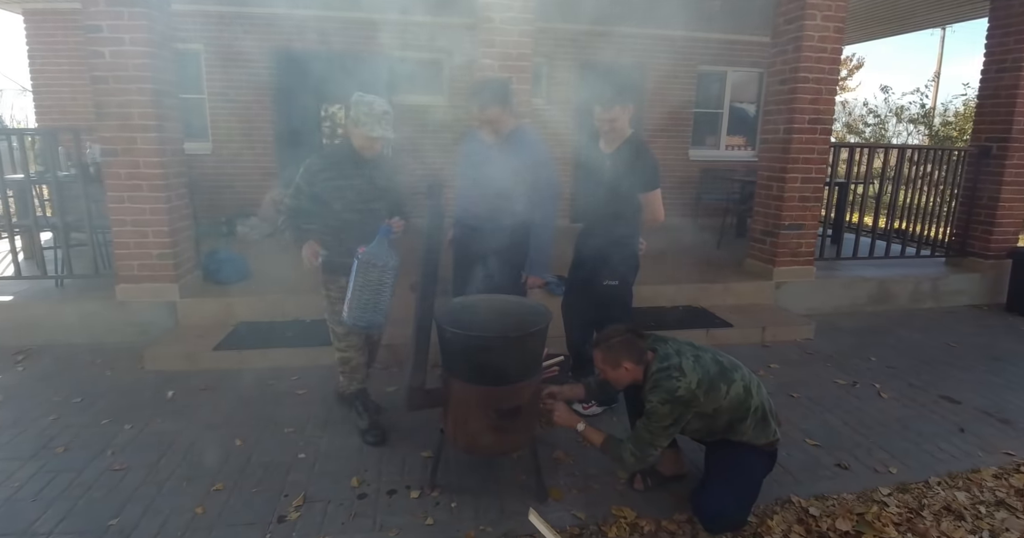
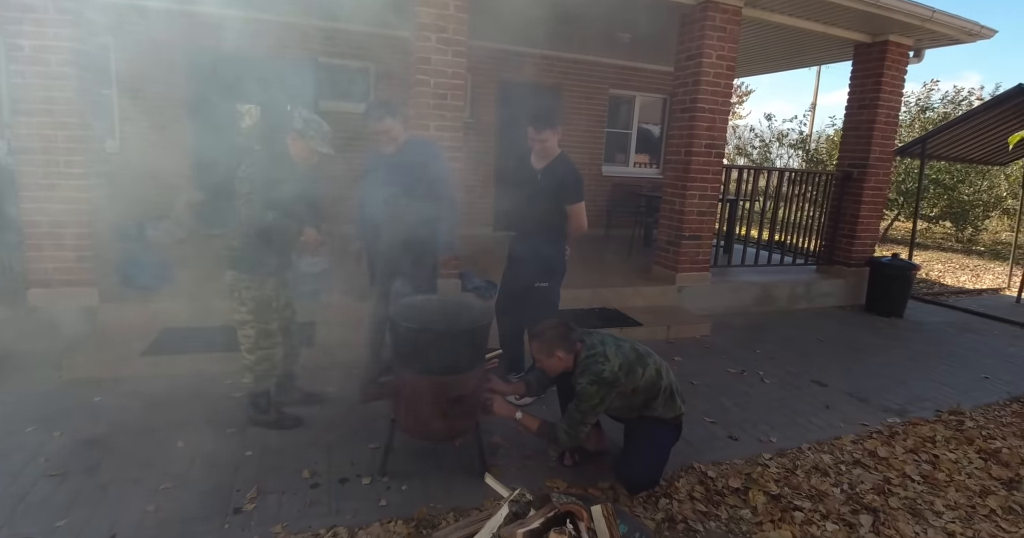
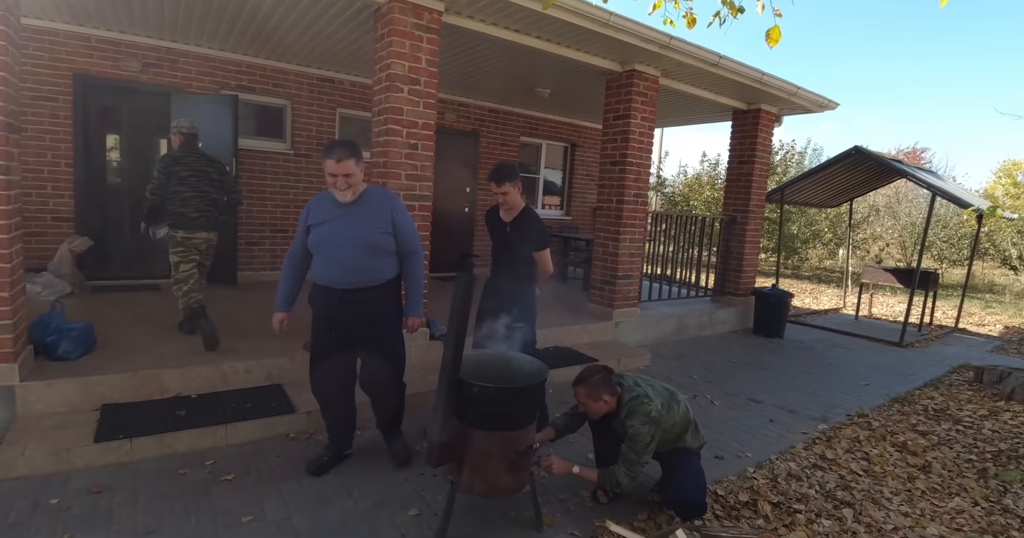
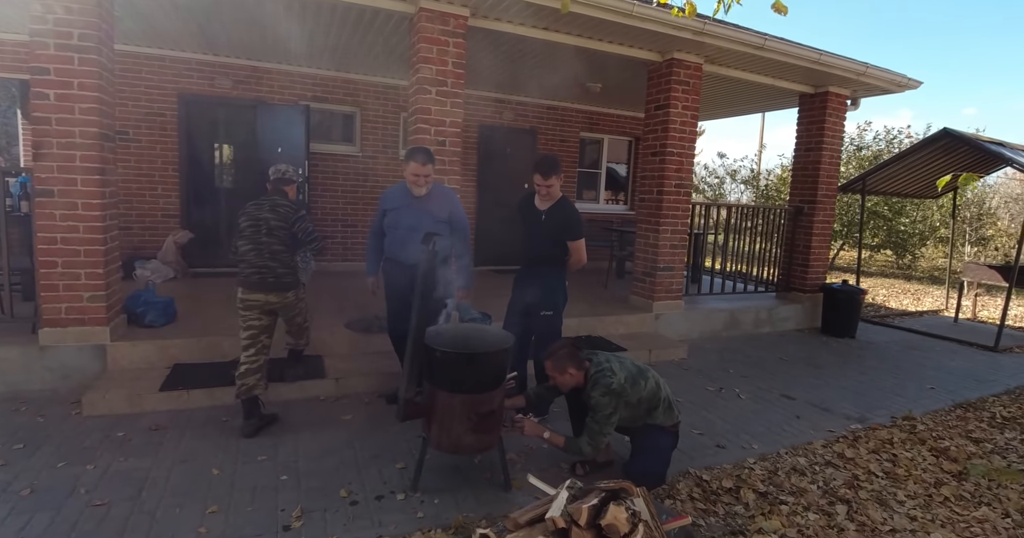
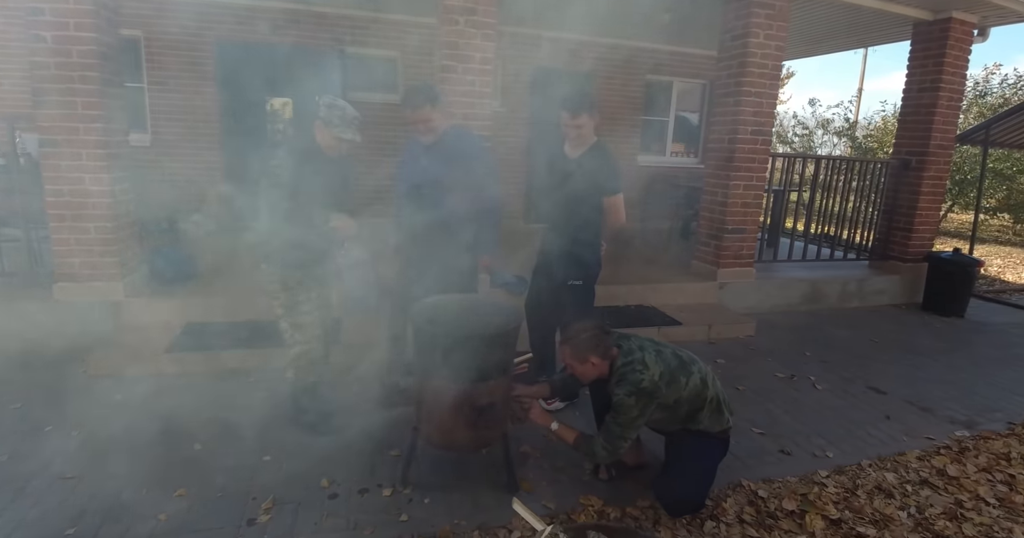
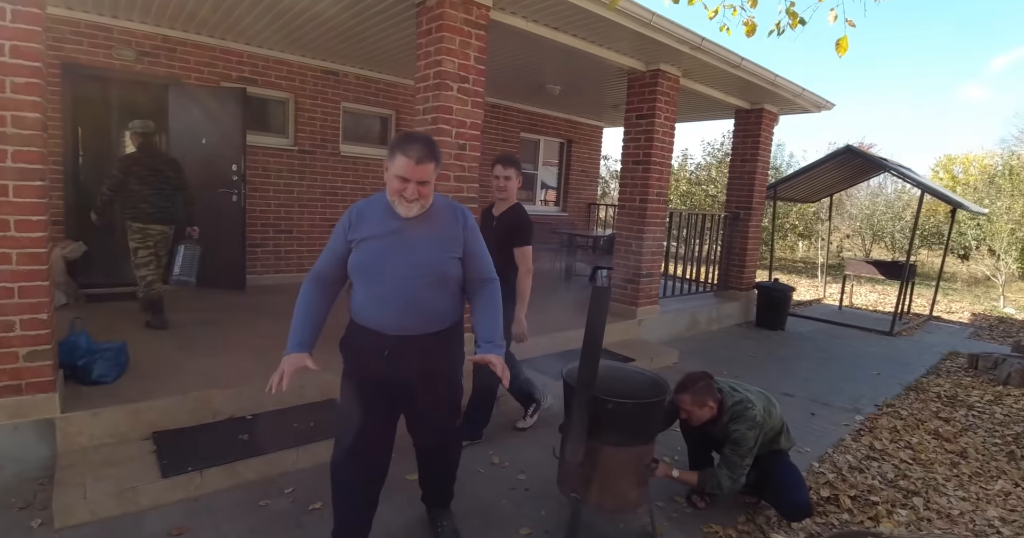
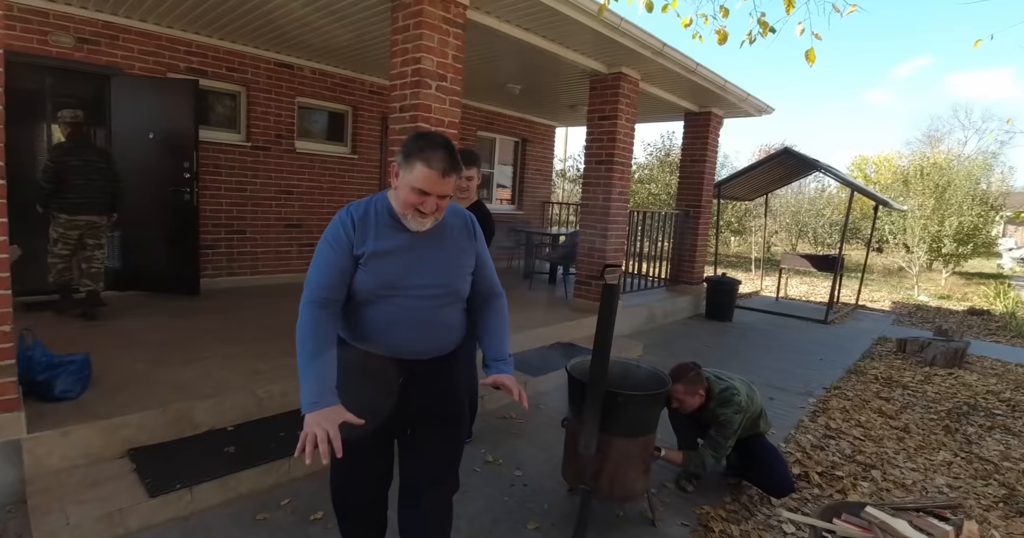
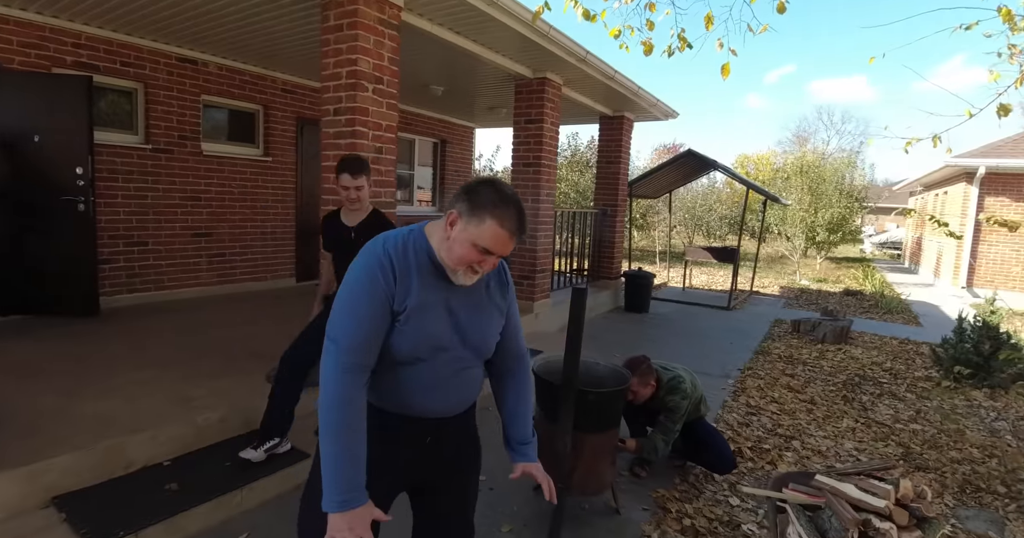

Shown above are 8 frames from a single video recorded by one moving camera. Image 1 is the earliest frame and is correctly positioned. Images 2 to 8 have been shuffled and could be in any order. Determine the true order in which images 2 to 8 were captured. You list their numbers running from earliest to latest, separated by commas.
5, 2, 4, 3, 6, 7, 8
